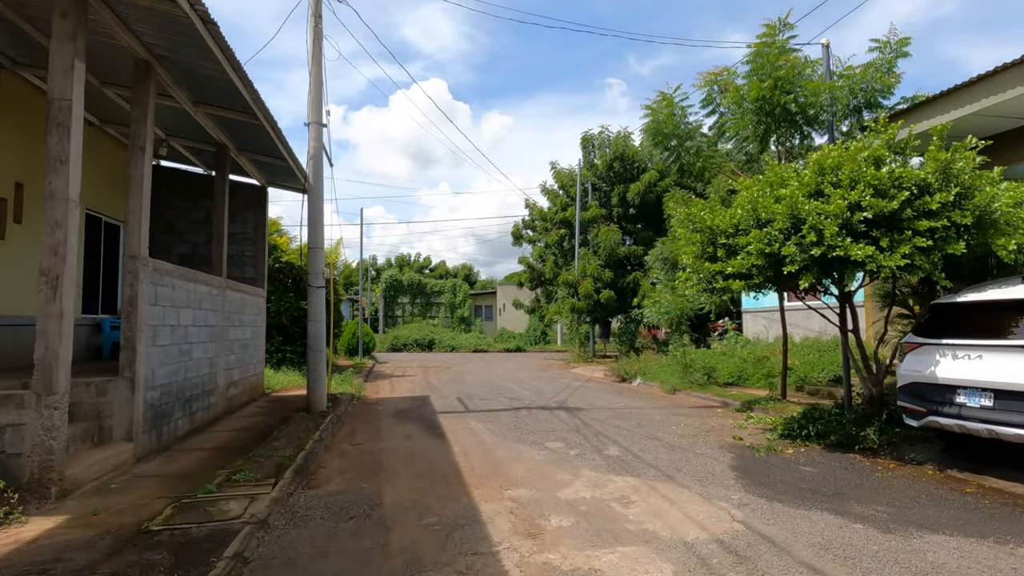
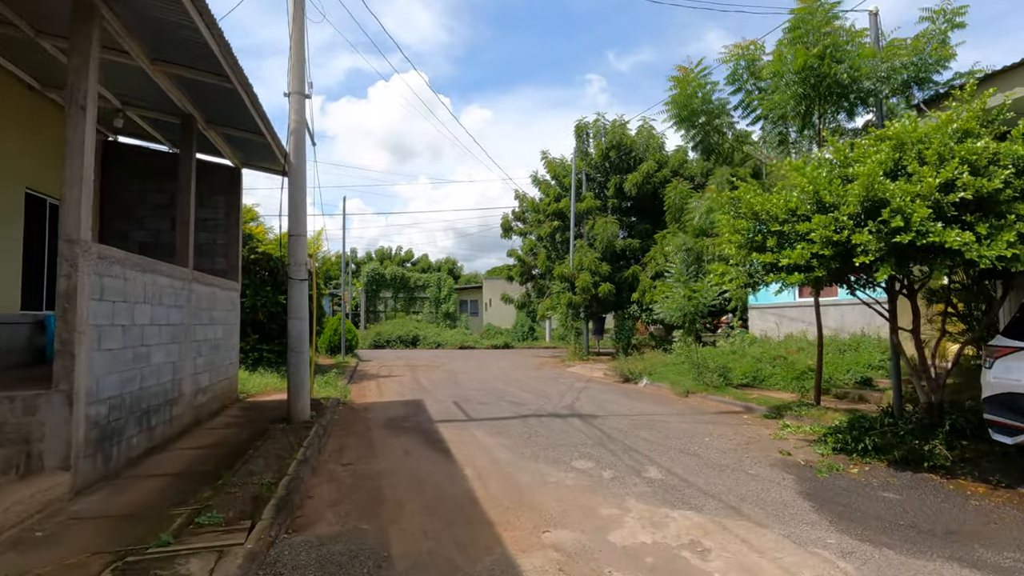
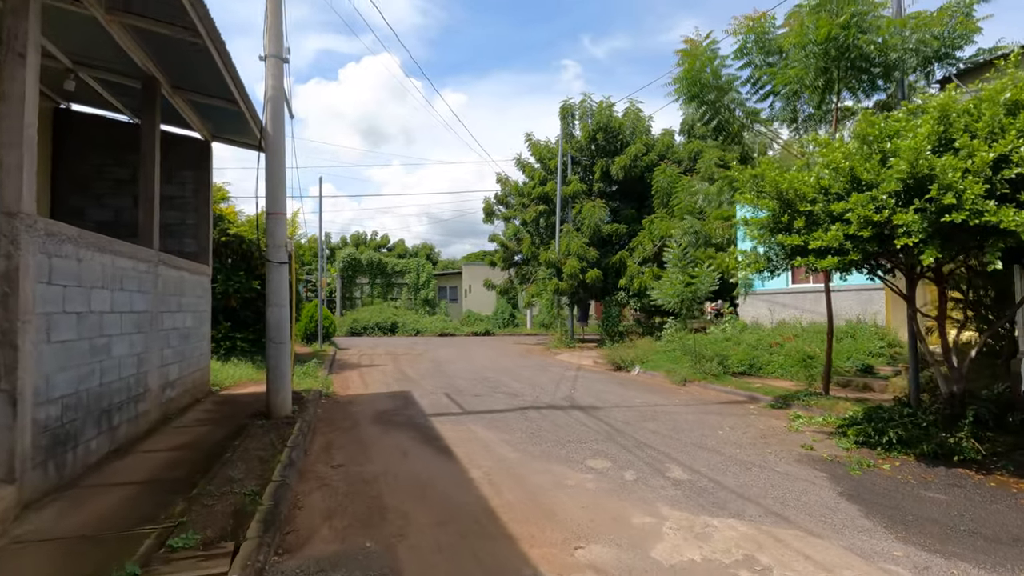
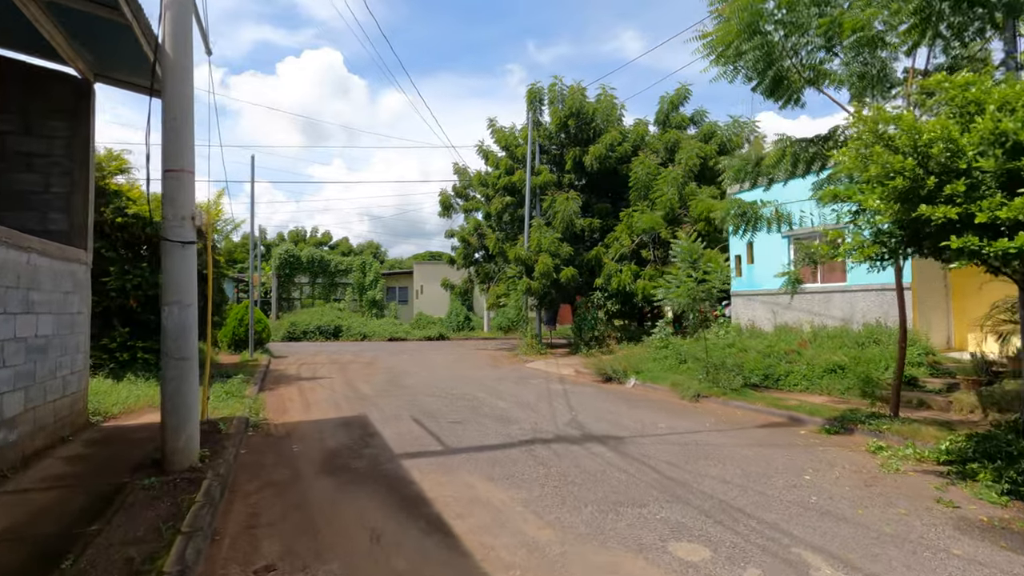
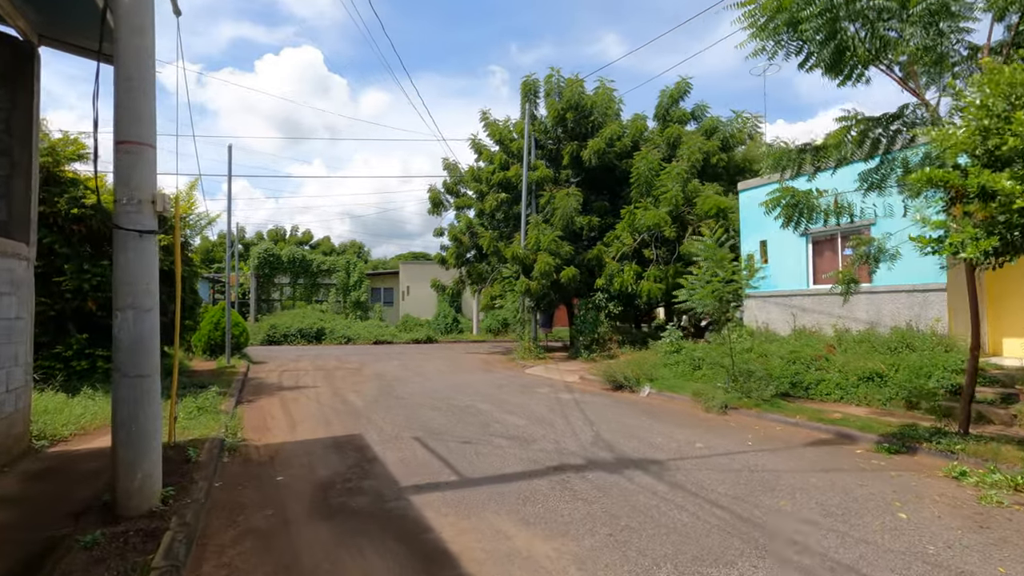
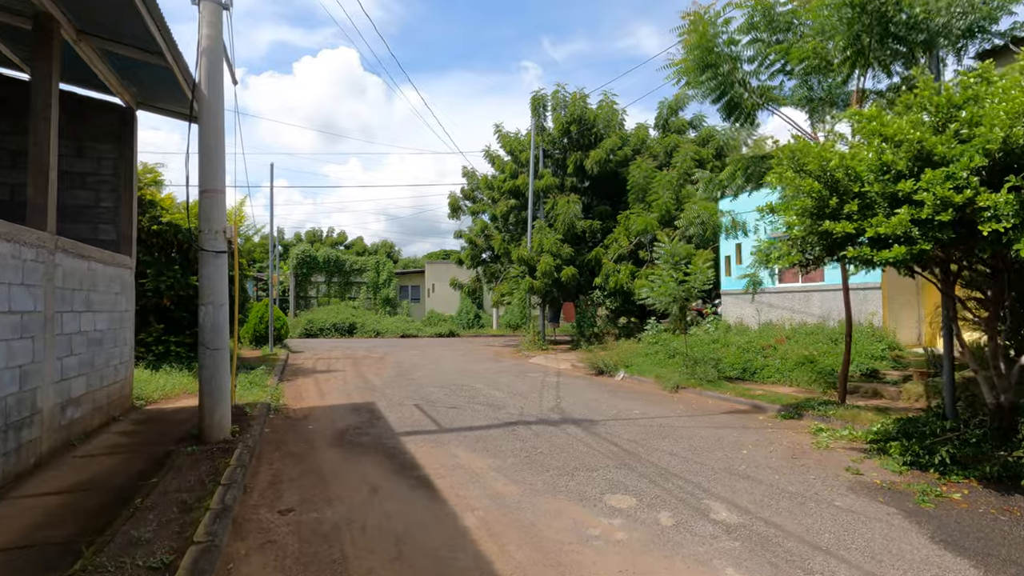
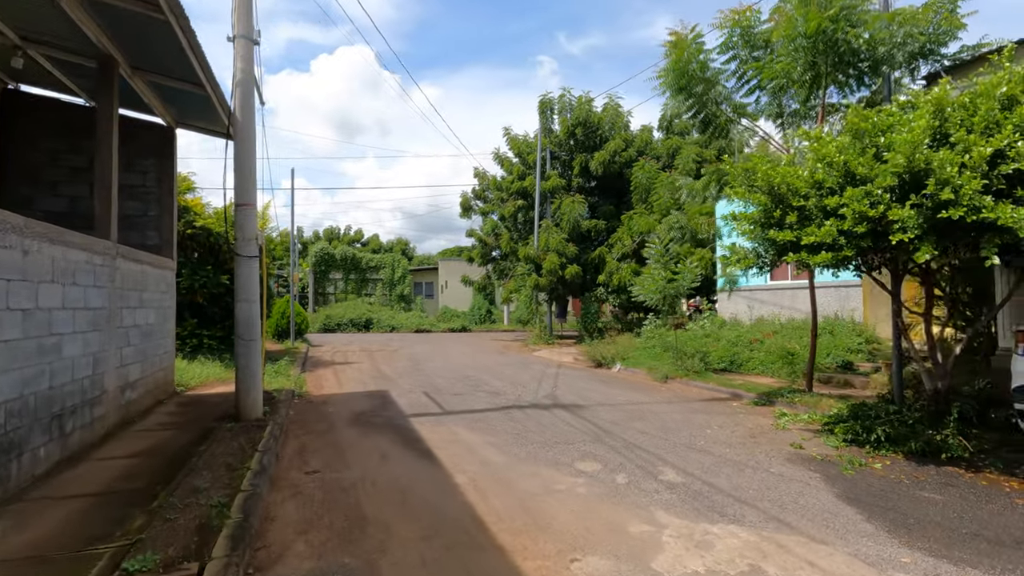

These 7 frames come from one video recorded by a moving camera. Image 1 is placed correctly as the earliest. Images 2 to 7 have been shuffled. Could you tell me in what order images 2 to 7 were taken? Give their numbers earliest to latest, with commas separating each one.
2, 3, 7, 6, 4, 5
